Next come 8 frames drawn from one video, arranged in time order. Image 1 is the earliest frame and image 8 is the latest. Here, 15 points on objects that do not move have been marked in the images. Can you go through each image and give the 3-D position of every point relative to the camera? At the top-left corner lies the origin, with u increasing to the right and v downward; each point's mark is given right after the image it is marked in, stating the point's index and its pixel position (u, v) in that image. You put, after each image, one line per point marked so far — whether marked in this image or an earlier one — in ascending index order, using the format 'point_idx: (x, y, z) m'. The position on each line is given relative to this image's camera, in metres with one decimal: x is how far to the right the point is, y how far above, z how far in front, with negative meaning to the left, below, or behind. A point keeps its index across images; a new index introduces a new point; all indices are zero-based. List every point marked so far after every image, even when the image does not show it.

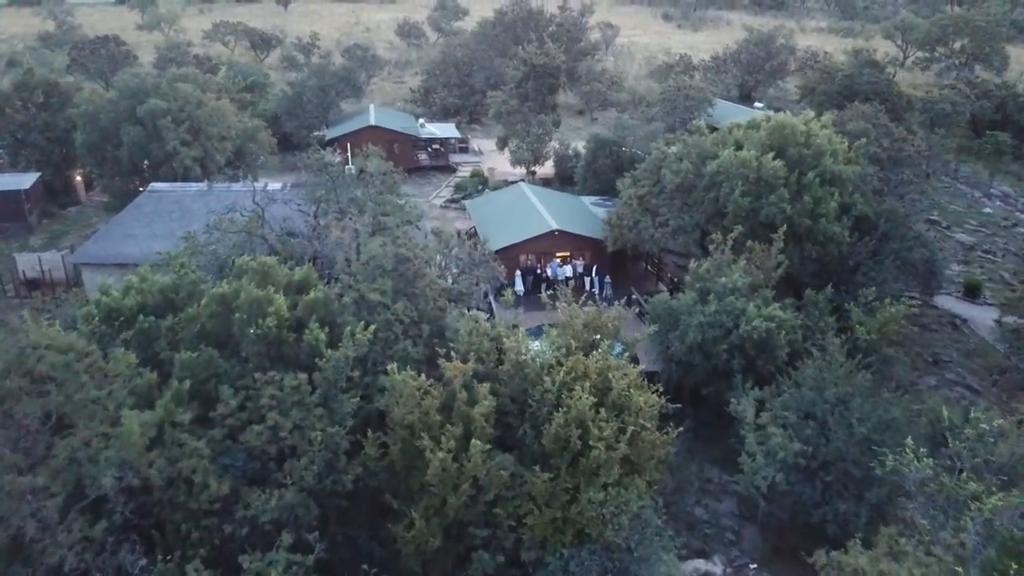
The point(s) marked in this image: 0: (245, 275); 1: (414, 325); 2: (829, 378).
0: (-6.0, +0.3, +18.7) m
1: (-2.3, -0.9, +19.4) m
2: (+7.1, -2.0, +18.9) m
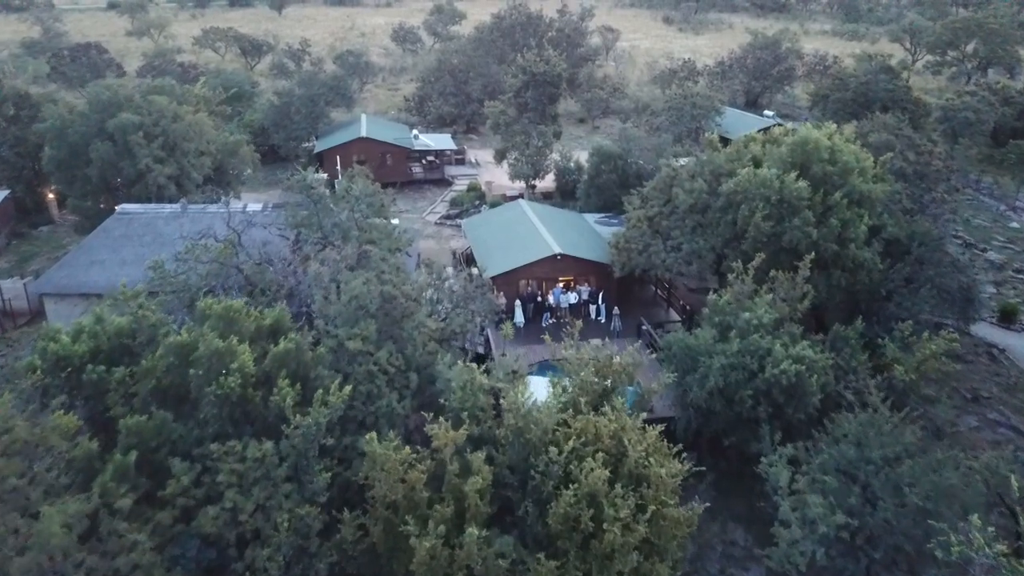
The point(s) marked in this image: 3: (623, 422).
0: (-6.0, -0.6, +16.4) m
1: (-2.3, -1.8, +17.1) m
2: (+7.1, -2.9, +16.6) m
3: (+2.0, -2.4, +14.9) m
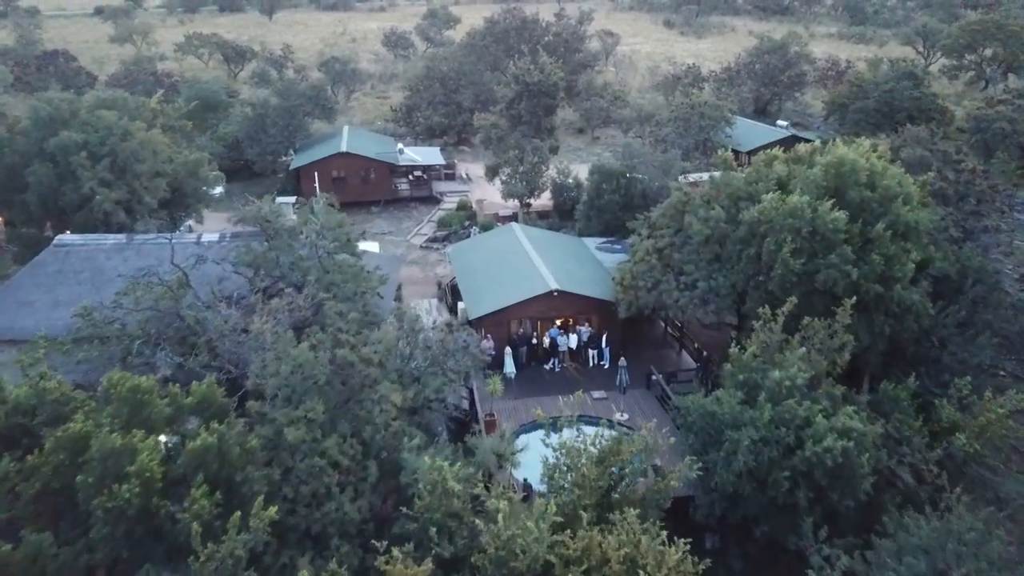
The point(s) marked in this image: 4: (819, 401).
0: (-6.3, -1.8, +13.0) m
1: (-2.6, -3.0, +13.7) m
2: (+6.9, -4.0, +13.2) m
3: (+1.7, -3.5, +11.5) m
4: (+6.4, -2.3, +17.4) m
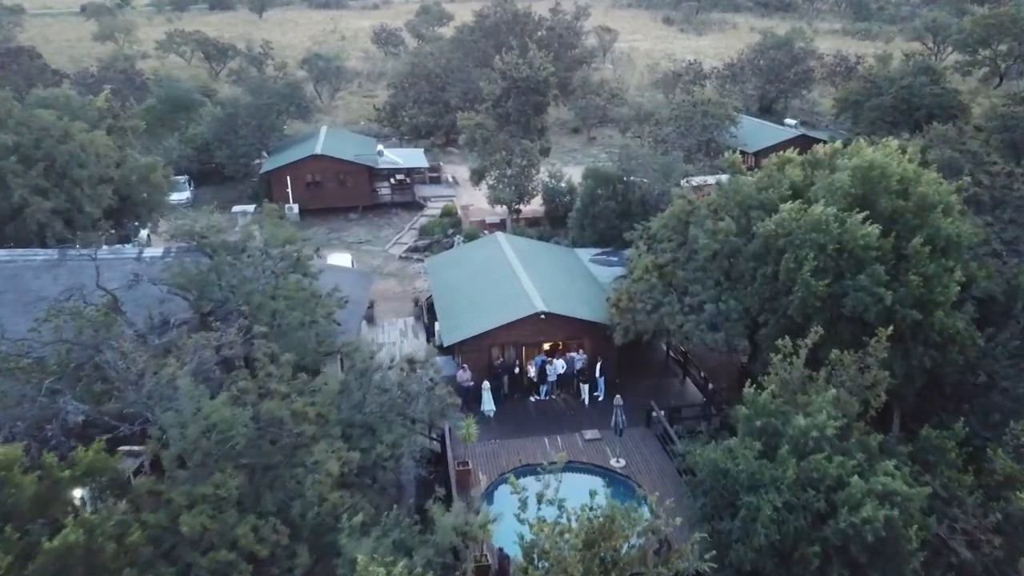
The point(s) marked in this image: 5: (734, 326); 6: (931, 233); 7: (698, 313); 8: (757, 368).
0: (-6.7, -2.4, +10.2) m
1: (-3.0, -3.5, +10.9) m
2: (+6.4, -4.5, +10.4) m
3: (+1.2, -4.1, +8.6) m
4: (+5.9, -2.9, +14.5) m
5: (+5.0, -0.9, +19.0) m
6: (+8.9, +1.2, +17.8) m
7: (+4.3, -0.6, +19.5) m
8: (+5.6, -1.9, +19.3) m
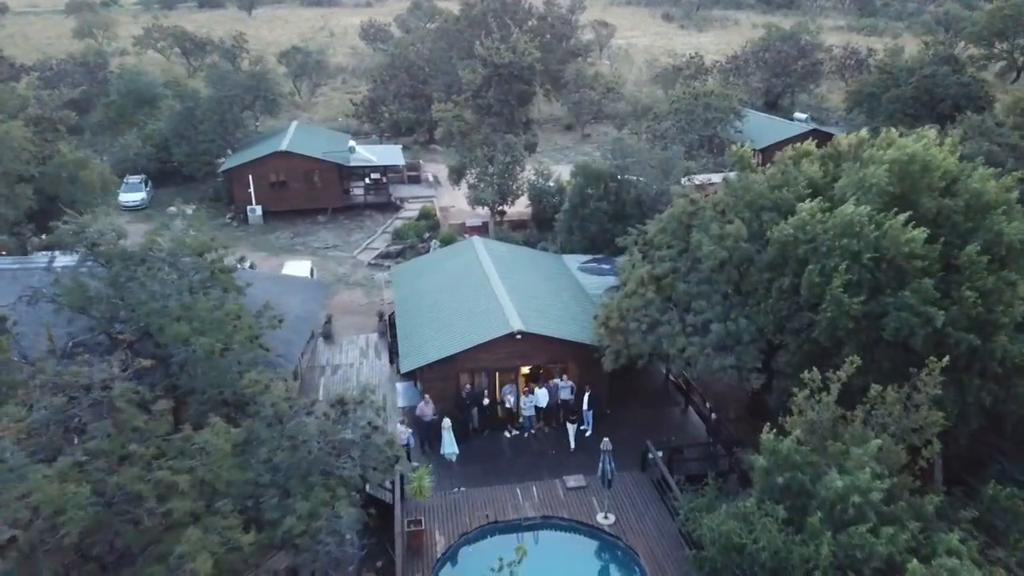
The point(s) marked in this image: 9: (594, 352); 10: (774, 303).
0: (-7.3, -2.7, +7.0) m
1: (-3.7, -3.8, +7.7) m
2: (+5.8, -4.8, +7.1) m
3: (+0.6, -4.3, +5.4) m
4: (+5.3, -3.2, +11.3) m
5: (+4.4, -1.2, +15.7) m
6: (+8.3, +0.9, +14.6) m
7: (+3.7, -0.9, +16.3) m
8: (+5.0, -2.2, +16.1) m
9: (+1.8, -1.4, +18.2) m
10: (+4.9, -0.3, +15.4) m
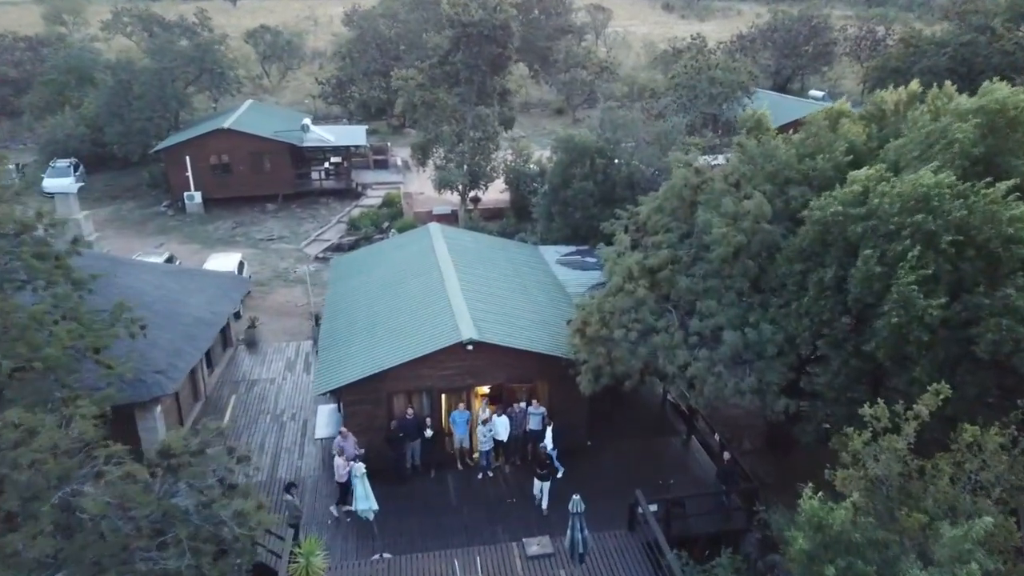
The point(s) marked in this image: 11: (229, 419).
0: (-8.2, -2.6, +2.8) m
1: (-4.5, -3.7, +3.5) m
2: (+4.9, -4.7, +3.0) m
3: (-0.2, -4.3, +1.2) m
4: (+4.4, -3.1, +7.1) m
5: (+3.6, -1.1, +11.6) m
6: (+7.5, +0.9, +10.4) m
7: (+2.9, -0.8, +12.1) m
8: (+4.2, -2.1, +11.9) m
9: (+0.9, -1.3, +14.0) m
10: (+4.0, -0.2, +11.3) m
11: (-5.3, -2.5, +15.7) m
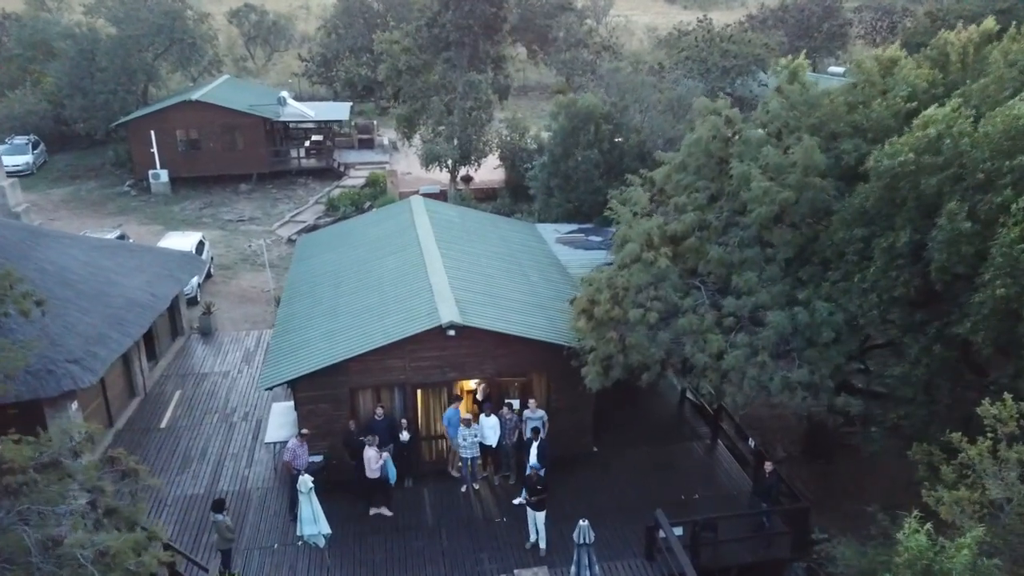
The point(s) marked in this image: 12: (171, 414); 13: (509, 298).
0: (-8.3, -2.2, +0.3) m
1: (-4.6, -3.3, +1.1) m
2: (+4.8, -4.4, +0.5) m
3: (-0.3, -3.9, -1.2) m
4: (+4.3, -2.8, +4.7) m
5: (+3.4, -0.8, +9.2) m
6: (+7.4, +1.3, +8.0) m
7: (+2.8, -0.5, +9.7) m
8: (+4.1, -1.8, +9.5) m
9: (+0.8, -0.9, +11.6) m
10: (+3.9, +0.1, +8.8) m
11: (-5.5, -2.1, +13.3) m
12: (-5.5, -2.0, +13.5) m
13: (-0.1, -0.1, +12.5) m
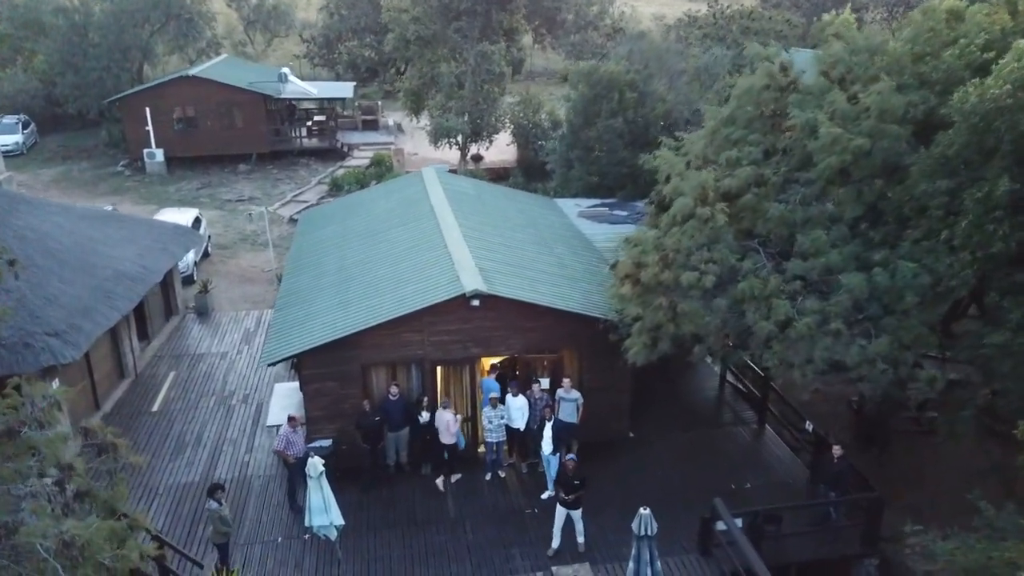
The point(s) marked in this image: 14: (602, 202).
0: (-7.9, -1.7, -0.8) m
1: (-4.2, -2.9, -0.1) m
2: (+5.2, -4.0, -0.6) m
3: (+0.1, -3.5, -2.3) m
4: (+4.7, -2.4, +3.5) m
5: (+3.8, -0.4, +8.0) m
6: (+7.8, +1.7, +6.9) m
7: (+3.1, -0.1, +8.5) m
8: (+4.4, -1.4, +8.3) m
9: (+1.2, -0.5, +10.4) m
10: (+4.3, +0.5, +7.7) m
11: (-5.1, -1.7, +12.1) m
12: (-5.1, -1.6, +12.3) m
13: (+0.3, +0.3, +11.4) m
14: (+1.7, +1.7, +16.4) m
